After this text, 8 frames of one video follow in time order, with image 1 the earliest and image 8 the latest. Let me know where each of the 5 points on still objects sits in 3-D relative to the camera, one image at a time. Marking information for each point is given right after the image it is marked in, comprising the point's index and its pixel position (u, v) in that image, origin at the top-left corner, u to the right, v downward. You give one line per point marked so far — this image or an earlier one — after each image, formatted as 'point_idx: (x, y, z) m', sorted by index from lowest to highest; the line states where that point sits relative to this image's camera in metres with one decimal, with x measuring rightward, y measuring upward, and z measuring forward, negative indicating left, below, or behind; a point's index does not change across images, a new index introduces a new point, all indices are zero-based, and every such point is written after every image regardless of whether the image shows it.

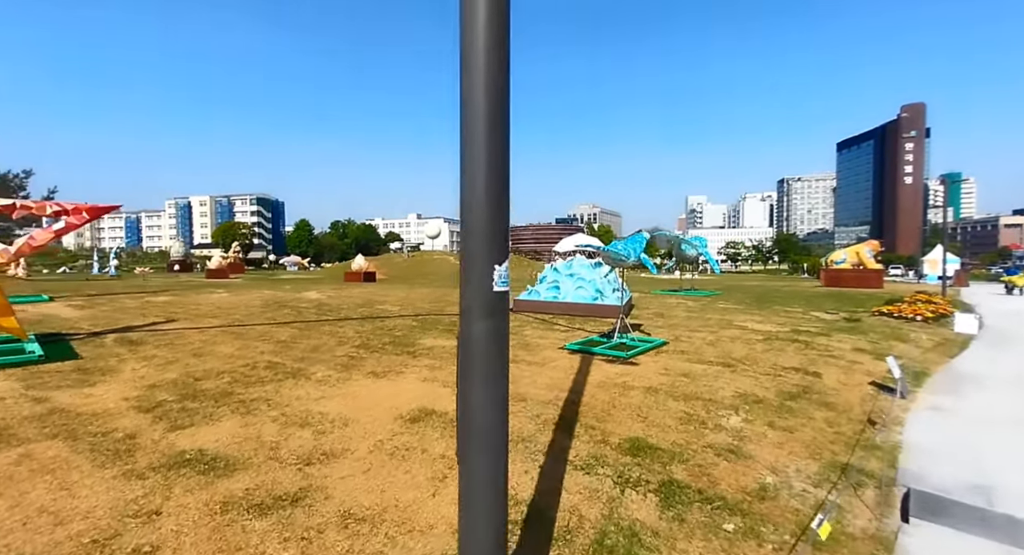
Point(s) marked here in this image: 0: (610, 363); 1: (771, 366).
0: (+1.2, -1.0, +5.9) m
1: (+3.2, -1.1, +6.1) m
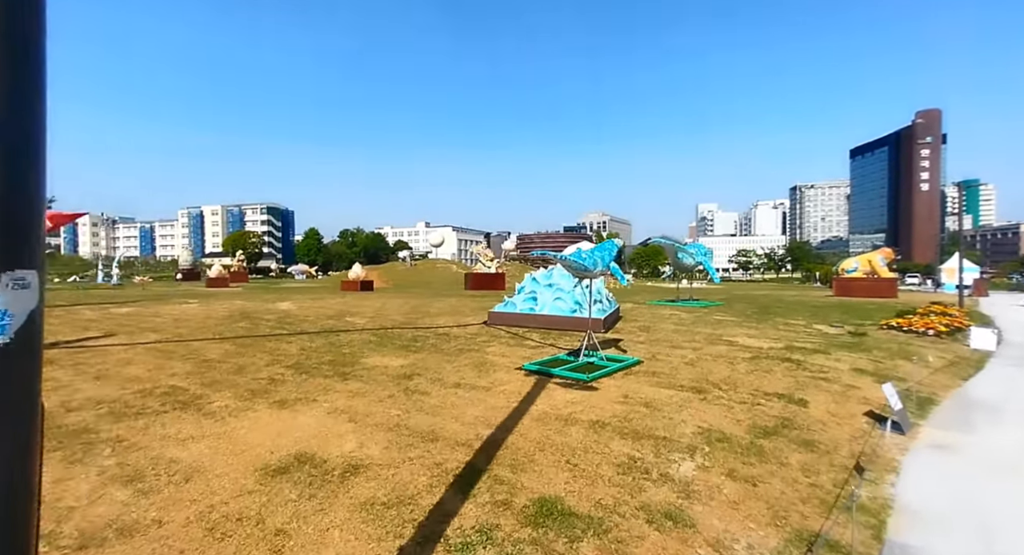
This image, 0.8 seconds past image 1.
0: (+0.5, -1.2, +5.1) m
1: (+2.6, -1.2, +5.3) m
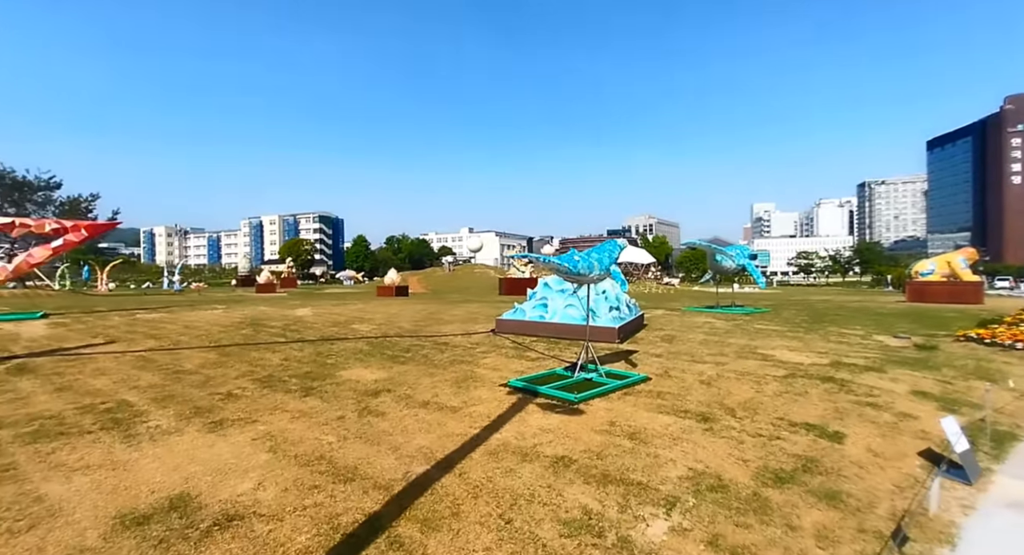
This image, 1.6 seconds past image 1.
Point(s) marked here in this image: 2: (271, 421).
0: (+0.3, -1.2, +4.4) m
1: (+2.3, -1.3, +4.4) m
2: (-2.0, -1.2, +4.0) m
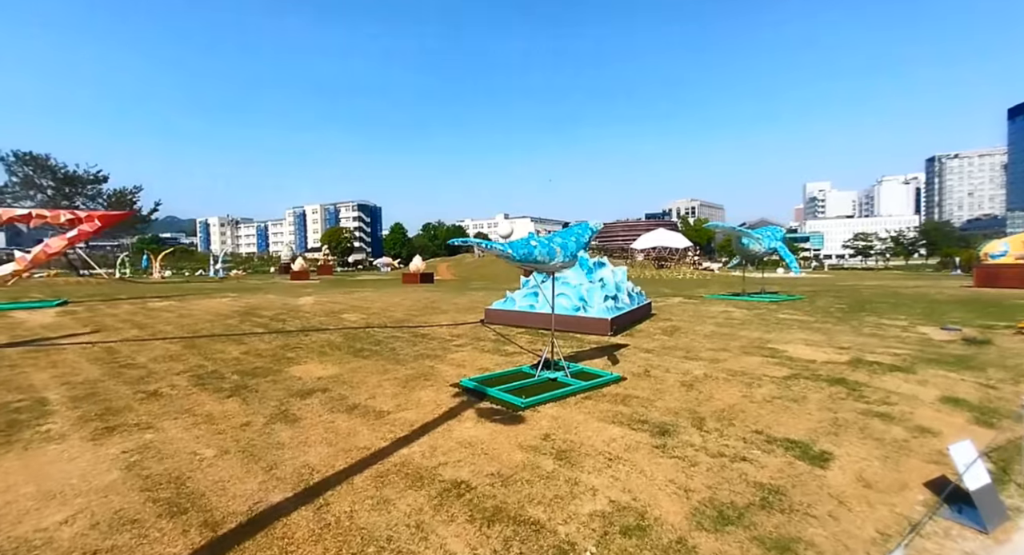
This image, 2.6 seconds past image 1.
0: (-0.3, -1.1, +3.9) m
1: (+1.7, -1.2, +3.7) m
2: (-2.6, -1.1, +3.6) m
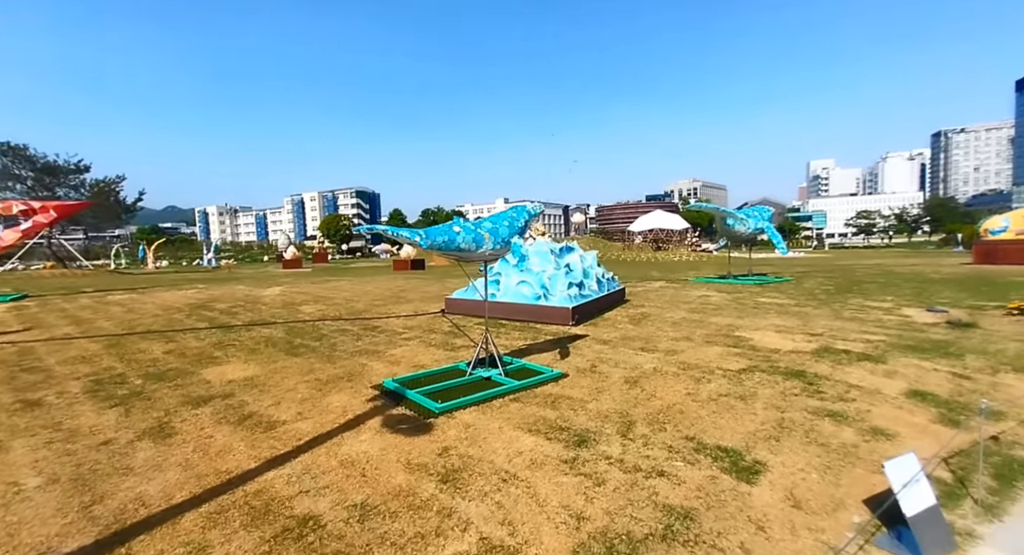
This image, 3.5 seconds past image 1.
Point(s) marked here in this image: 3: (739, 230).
0: (-1.0, -1.1, +3.5) m
1: (+1.1, -1.1, +3.3) m
2: (-3.2, -1.1, +3.2) m
3: (+8.1, +1.7, +17.4) m
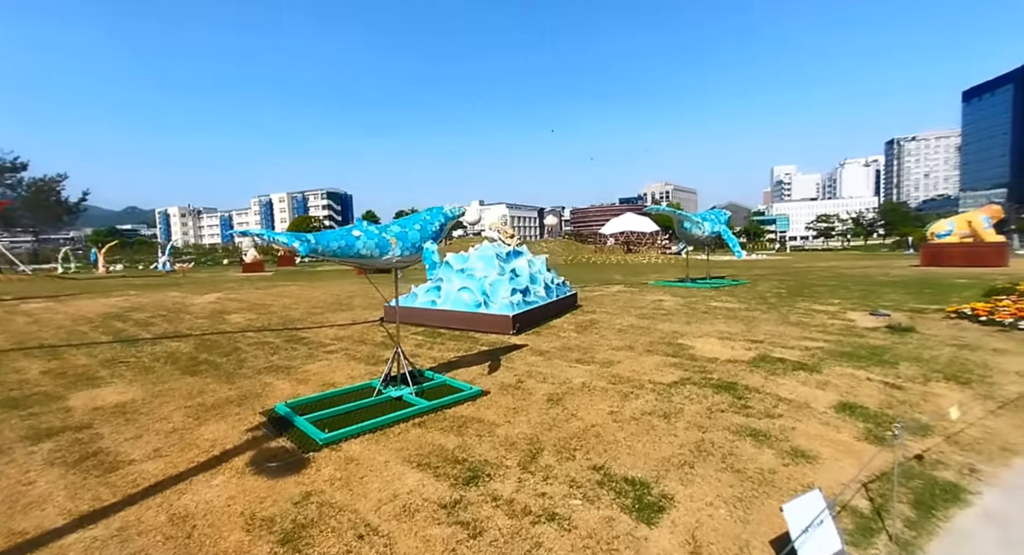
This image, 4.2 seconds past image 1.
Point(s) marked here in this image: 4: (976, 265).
0: (-1.7, -1.2, +3.0) m
1: (+0.4, -1.2, +2.9) m
2: (-3.9, -1.2, +2.7) m
3: (+6.6, +1.6, +17.4) m
4: (+17.2, +0.5, +18.2) m
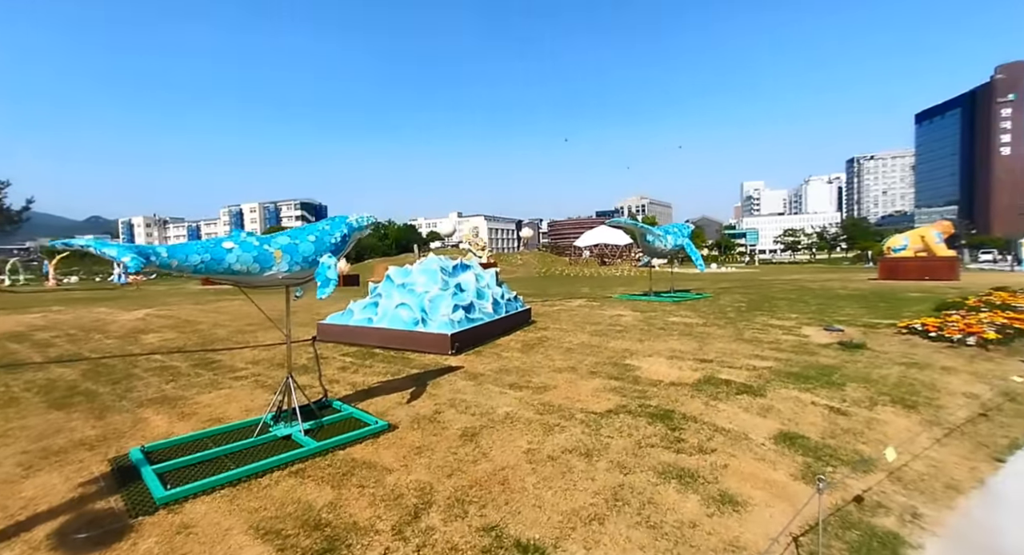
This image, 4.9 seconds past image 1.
0: (-2.3, -1.3, +2.4) m
1: (-0.3, -1.3, +2.5) m
2: (-4.5, -1.3, +2.0) m
3: (+5.2, +1.1, +17.3) m
4: (+15.8, -0.1, +18.5) m
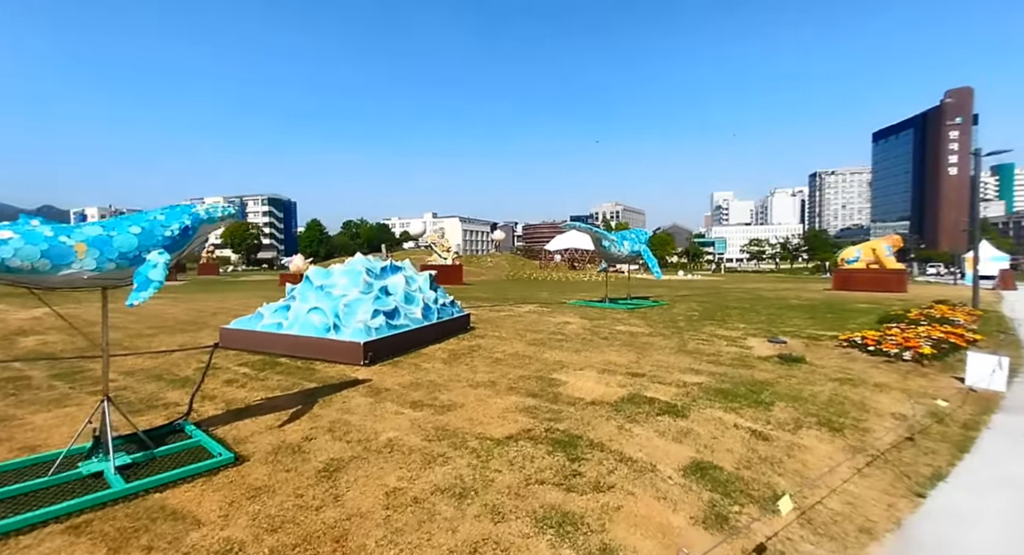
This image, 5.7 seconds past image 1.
0: (-3.1, -1.3, +1.7) m
1: (-1.1, -1.4, +1.9) m
2: (-5.3, -1.3, +1.1) m
3: (+3.6, +0.9, +17.0) m
4: (+14.0, -0.5, +18.9) m
